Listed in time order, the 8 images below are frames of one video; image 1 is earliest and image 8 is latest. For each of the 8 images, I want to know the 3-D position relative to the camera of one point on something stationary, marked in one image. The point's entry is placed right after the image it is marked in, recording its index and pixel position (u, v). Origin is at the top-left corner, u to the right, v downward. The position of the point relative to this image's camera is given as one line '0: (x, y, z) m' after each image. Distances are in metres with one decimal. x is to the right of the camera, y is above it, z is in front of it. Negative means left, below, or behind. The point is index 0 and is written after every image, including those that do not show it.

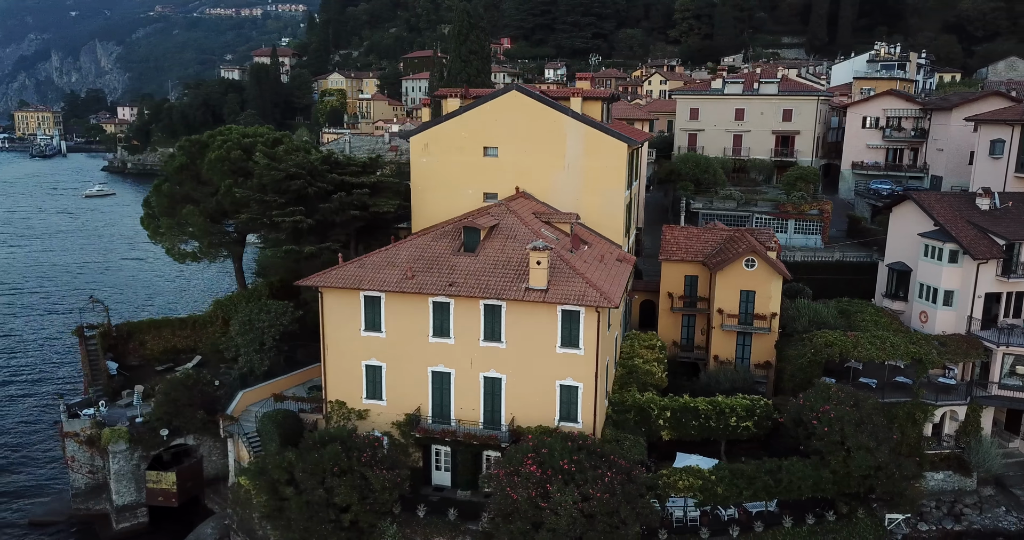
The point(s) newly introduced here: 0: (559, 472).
0: (+1.3, -5.2, +19.7) m
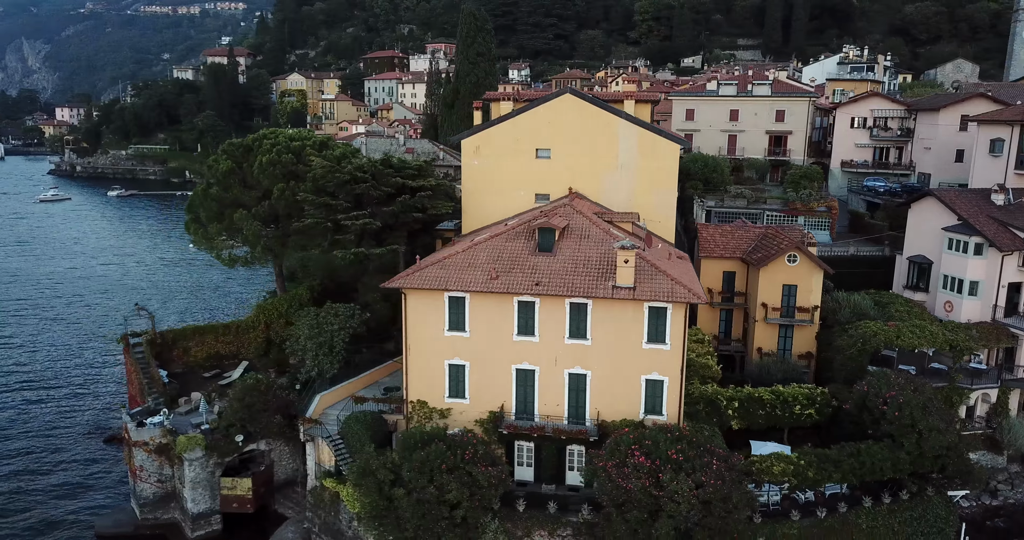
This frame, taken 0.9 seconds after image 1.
0: (+4.2, -5.1, +20.5) m
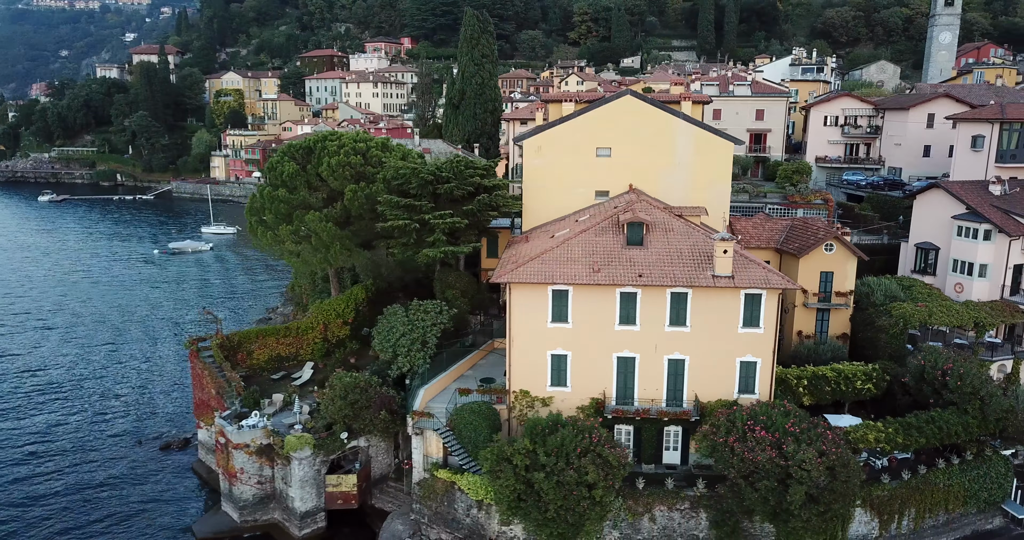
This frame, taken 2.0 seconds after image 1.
0: (+8.0, -4.8, +22.3) m
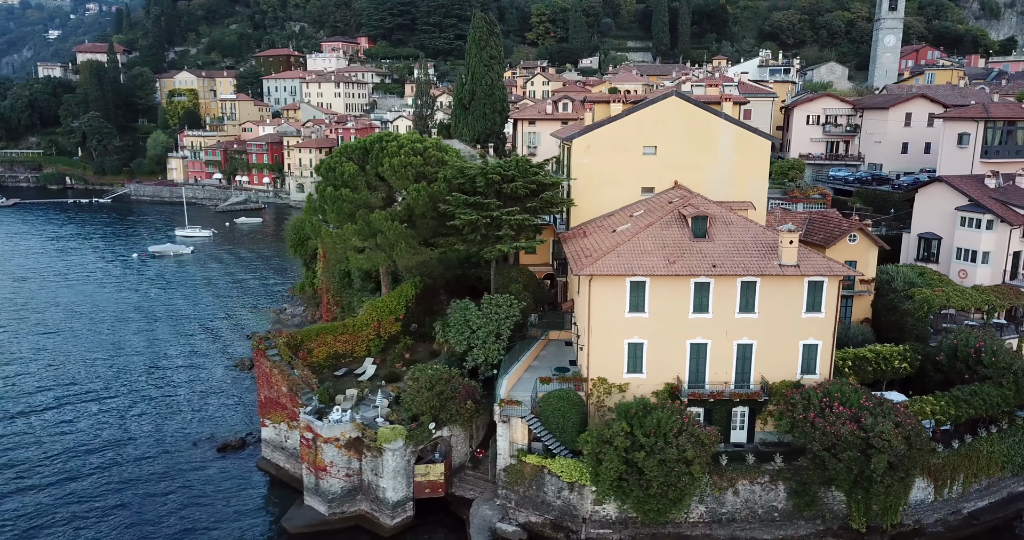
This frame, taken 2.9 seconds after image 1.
0: (+11.1, -4.4, +24.3) m
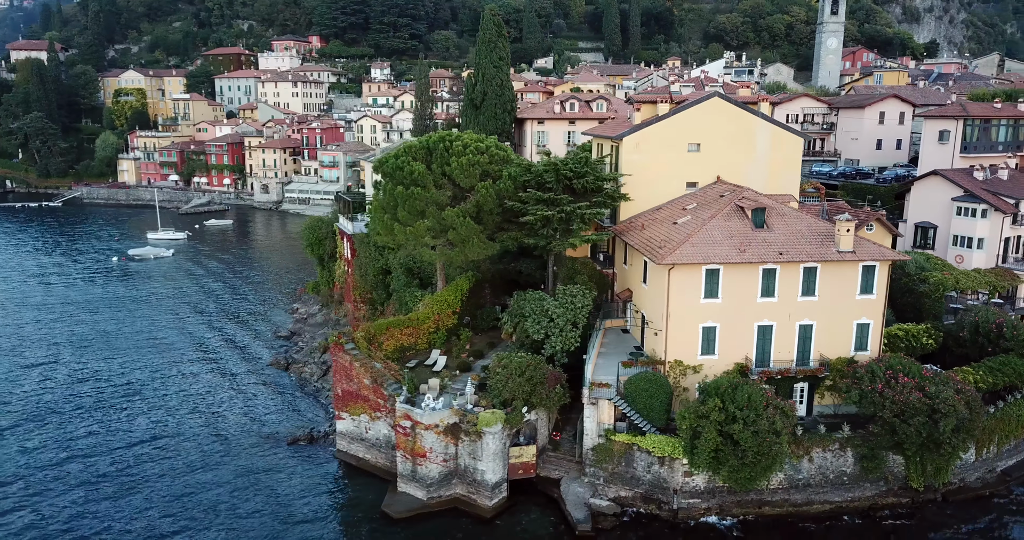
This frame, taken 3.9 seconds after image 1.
0: (+14.5, -3.8, +26.9) m
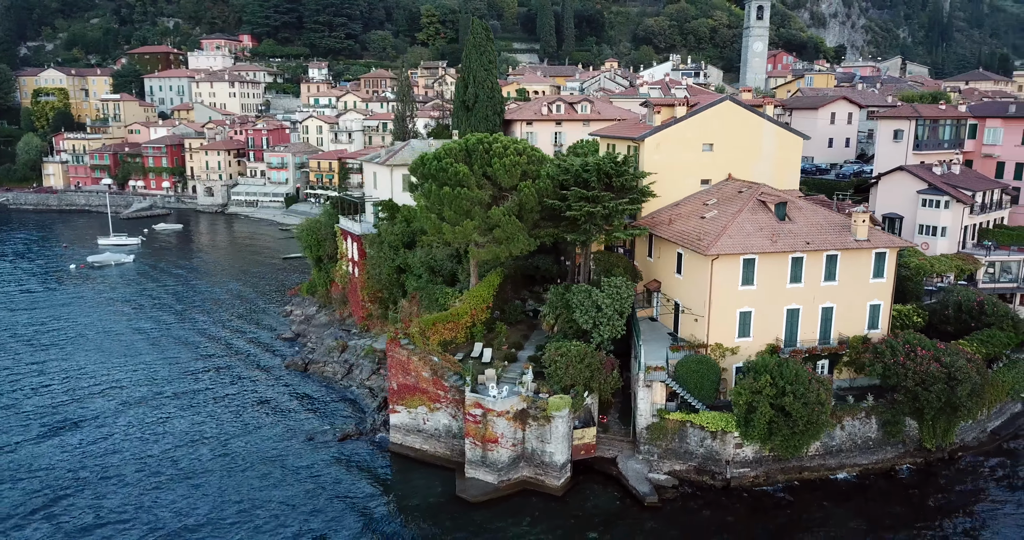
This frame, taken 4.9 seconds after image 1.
0: (+16.9, -3.2, +30.4) m
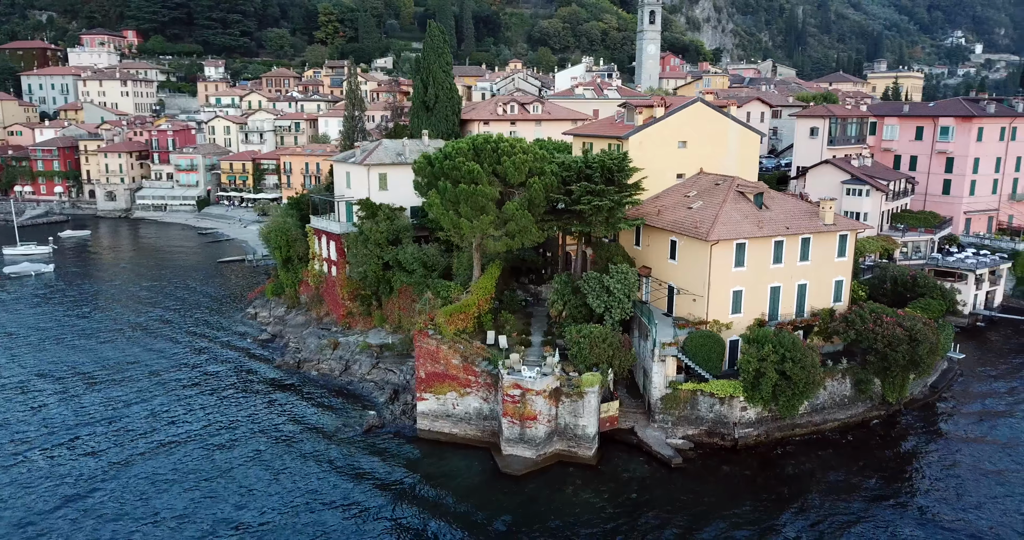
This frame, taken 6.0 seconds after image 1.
0: (+17.9, -2.2, +35.5) m
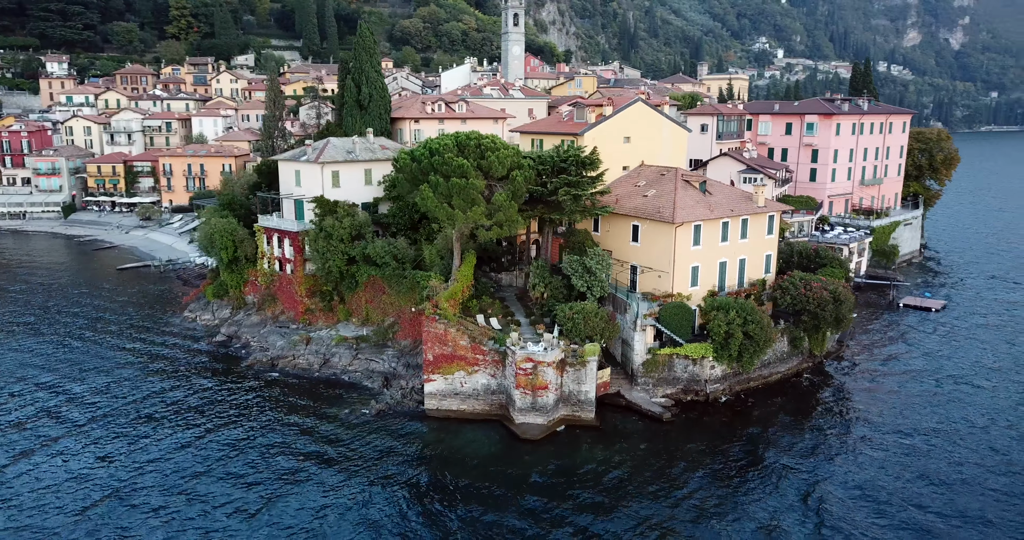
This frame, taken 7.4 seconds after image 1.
0: (+17.1, -0.7, +42.2) m
